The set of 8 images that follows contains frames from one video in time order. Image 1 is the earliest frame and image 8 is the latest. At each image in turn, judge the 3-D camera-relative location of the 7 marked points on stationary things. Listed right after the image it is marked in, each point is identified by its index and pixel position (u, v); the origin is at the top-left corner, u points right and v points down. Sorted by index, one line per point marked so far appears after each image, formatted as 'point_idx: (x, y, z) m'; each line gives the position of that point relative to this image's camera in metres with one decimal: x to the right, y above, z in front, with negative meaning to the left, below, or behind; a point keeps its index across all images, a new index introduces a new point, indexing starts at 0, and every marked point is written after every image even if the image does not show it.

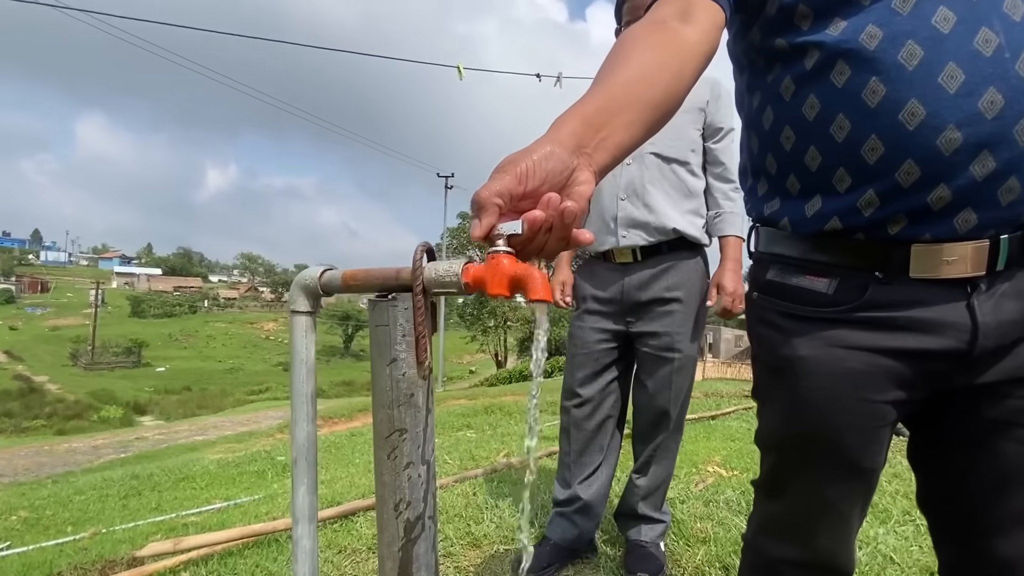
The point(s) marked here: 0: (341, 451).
0: (-2.0, -1.9, +5.7) m
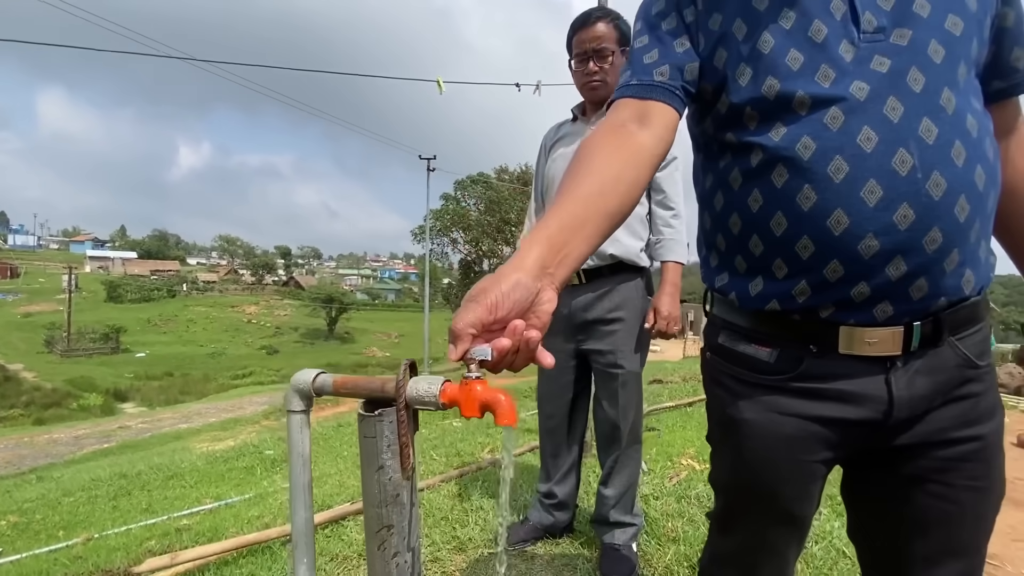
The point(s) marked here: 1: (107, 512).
0: (-2.2, -1.8, +5.7) m
1: (-3.1, -1.7, +3.7) m
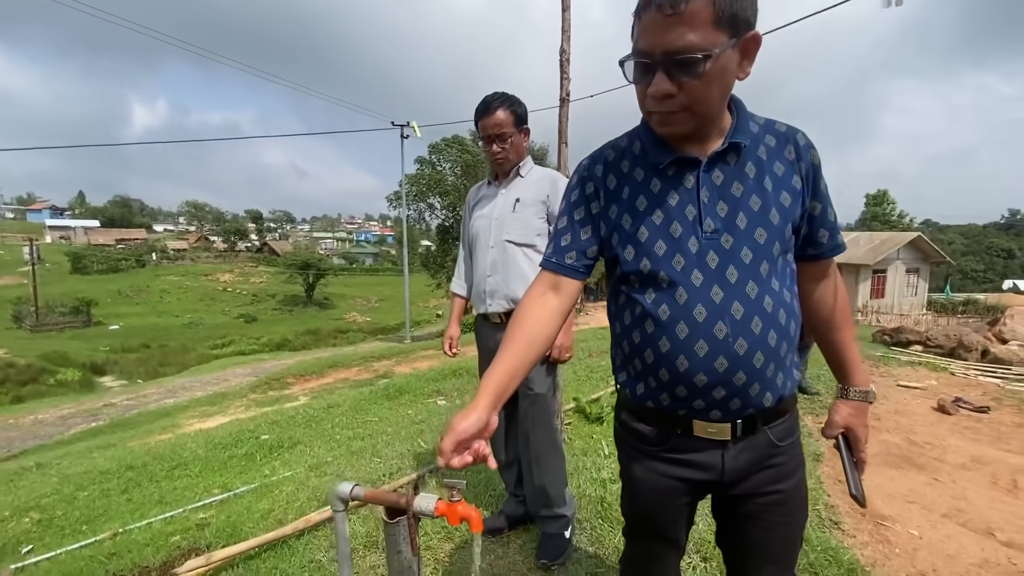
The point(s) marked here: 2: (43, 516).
0: (-2.4, -1.7, +6.1) m
1: (-3.2, -1.8, +4.0) m
2: (-3.8, -1.9, +4.0) m
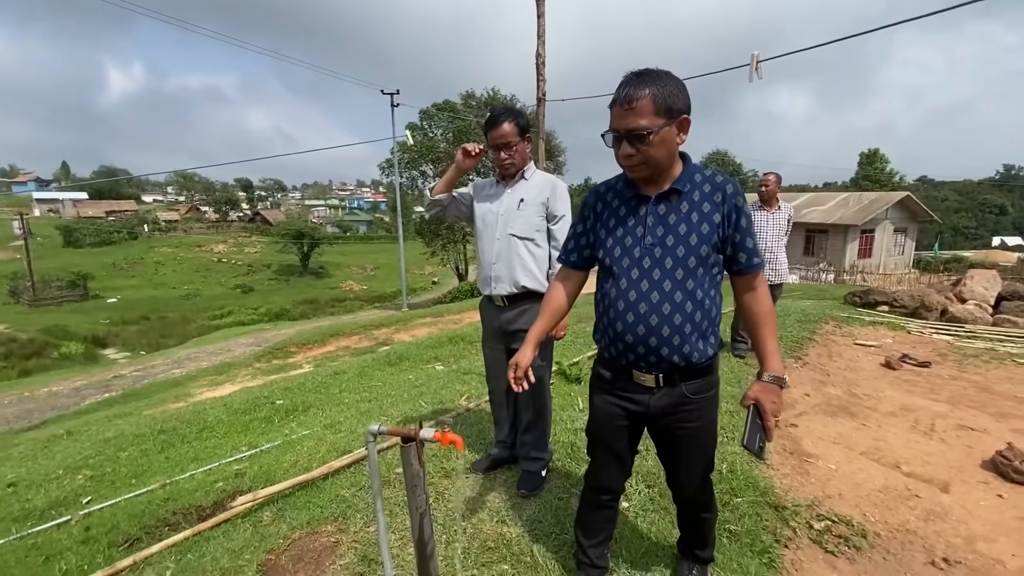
0: (-2.5, -1.4, +6.7) m
1: (-3.3, -1.6, +4.6) m
2: (-3.9, -1.7, +4.6) m
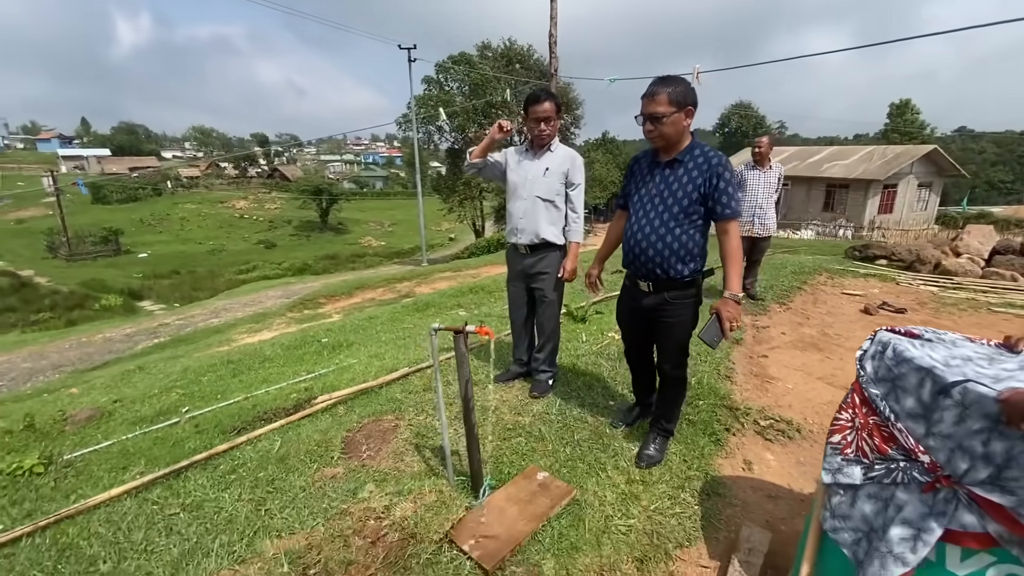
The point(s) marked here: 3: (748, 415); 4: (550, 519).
0: (-2.3, -0.7, +7.6) m
1: (-3.2, -1.1, +5.6) m
2: (-3.8, -1.2, +5.5) m
3: (+1.7, -0.9, +3.5) m
4: (+0.2, -1.1, +2.3) m
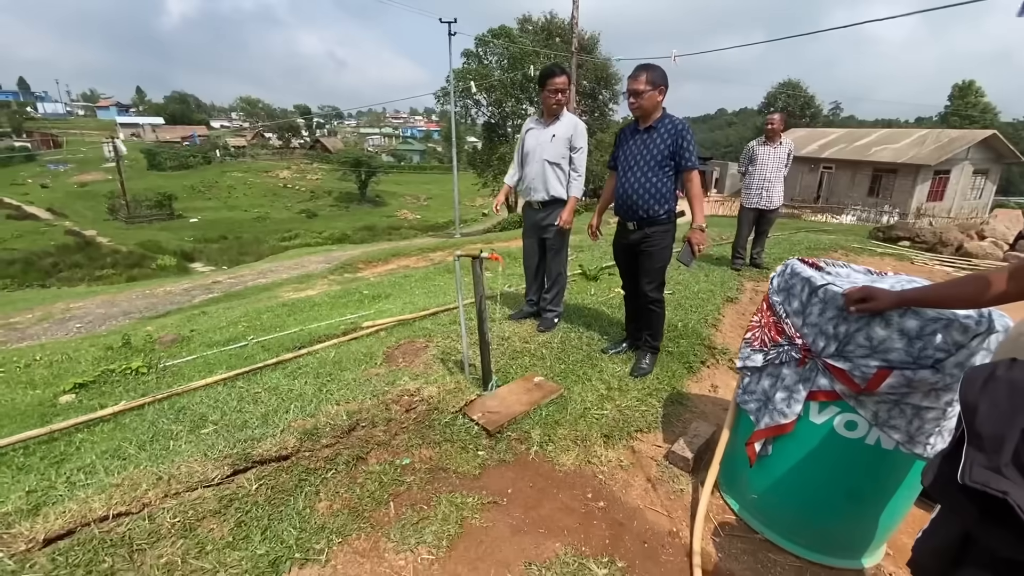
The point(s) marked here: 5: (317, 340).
0: (-1.9, 0.0, +8.4) m
1: (-2.9, -0.4, +6.5) m
2: (-3.5, -0.5, +6.5) m
3: (+1.8, -0.5, +4.1) m
4: (+0.2, -0.7, +3.0) m
5: (-1.9, -0.5, +4.7) m
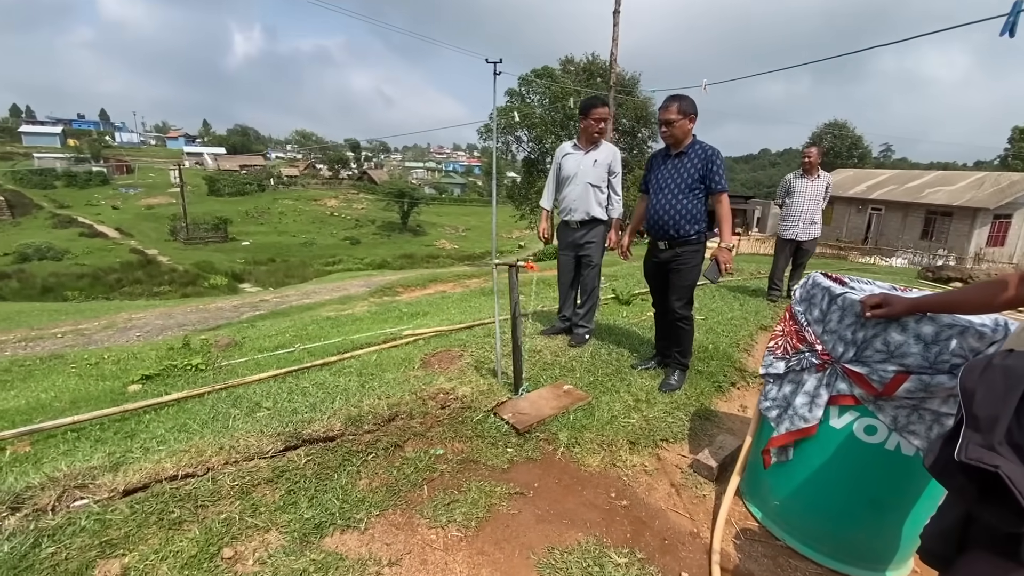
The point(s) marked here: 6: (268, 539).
0: (-1.3, -0.3, +8.7) m
1: (-2.5, -0.6, +6.8) m
2: (-3.1, -0.7, +6.9) m
3: (+2.0, -0.7, +4.1) m
4: (+0.4, -0.8, +3.1) m
5: (-1.6, -0.6, +5.0) m
6: (-1.0, -1.1, +2.1) m
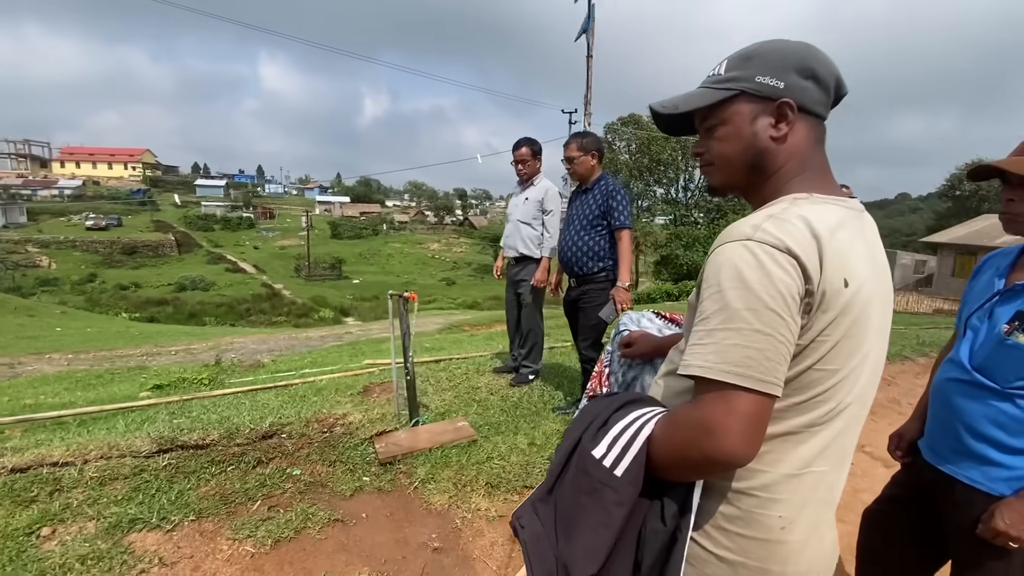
0: (-0.9, -1.0, +8.9) m
1: (-2.5, -1.1, +7.3) m
2: (-3.1, -1.1, +7.4) m
3: (+1.4, -1.1, +3.7) m
4: (-0.4, -1.0, +3.1) m
5: (-2.0, -0.9, +5.3) m
6: (-2.0, -1.1, +2.3) m
